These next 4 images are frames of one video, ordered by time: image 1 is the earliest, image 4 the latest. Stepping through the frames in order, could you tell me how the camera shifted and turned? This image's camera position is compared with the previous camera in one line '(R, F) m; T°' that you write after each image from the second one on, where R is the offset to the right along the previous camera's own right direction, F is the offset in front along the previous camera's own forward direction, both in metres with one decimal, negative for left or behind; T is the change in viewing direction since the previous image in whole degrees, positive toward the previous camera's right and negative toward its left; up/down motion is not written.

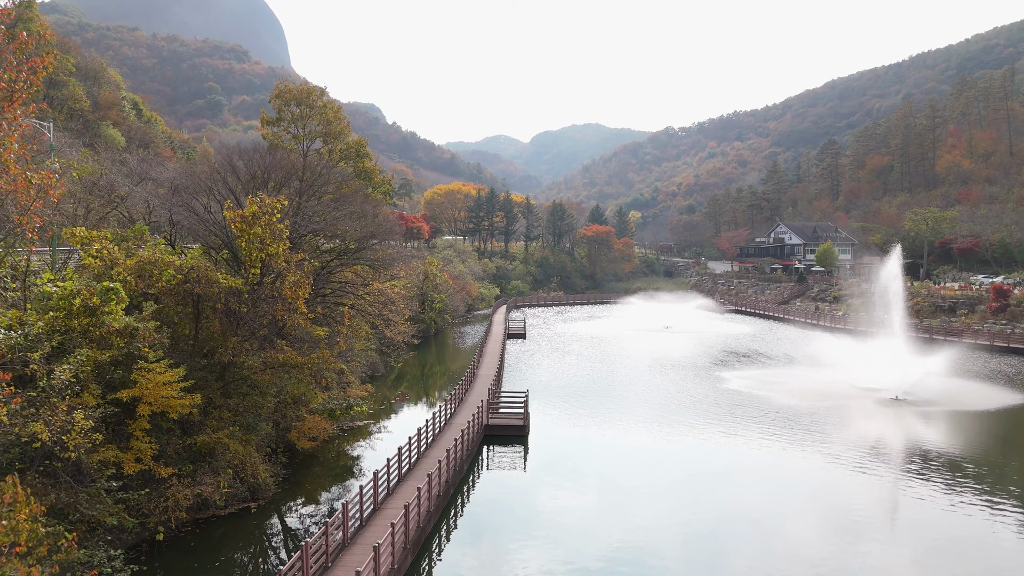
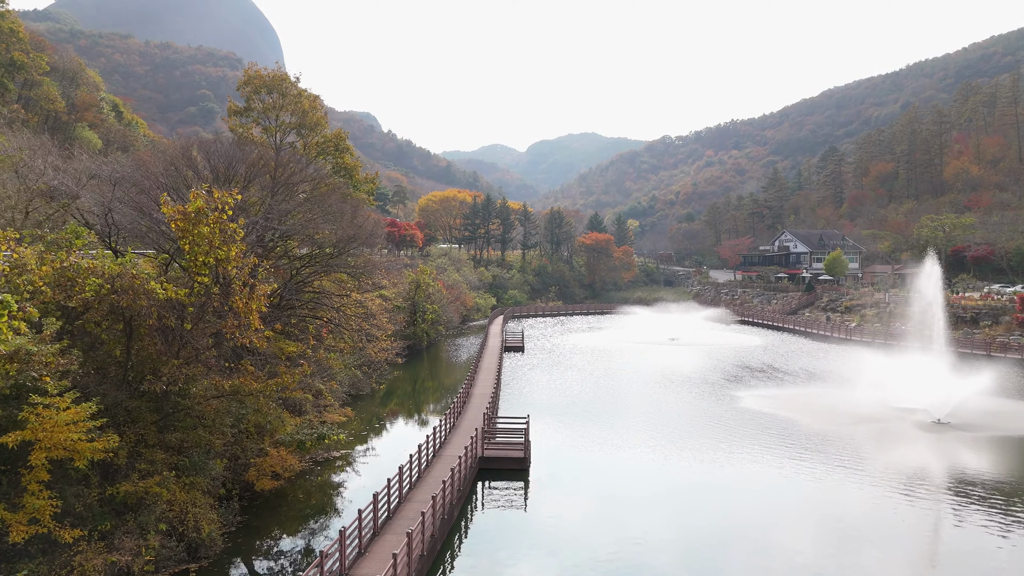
(-0.1, +2.3) m; 0°
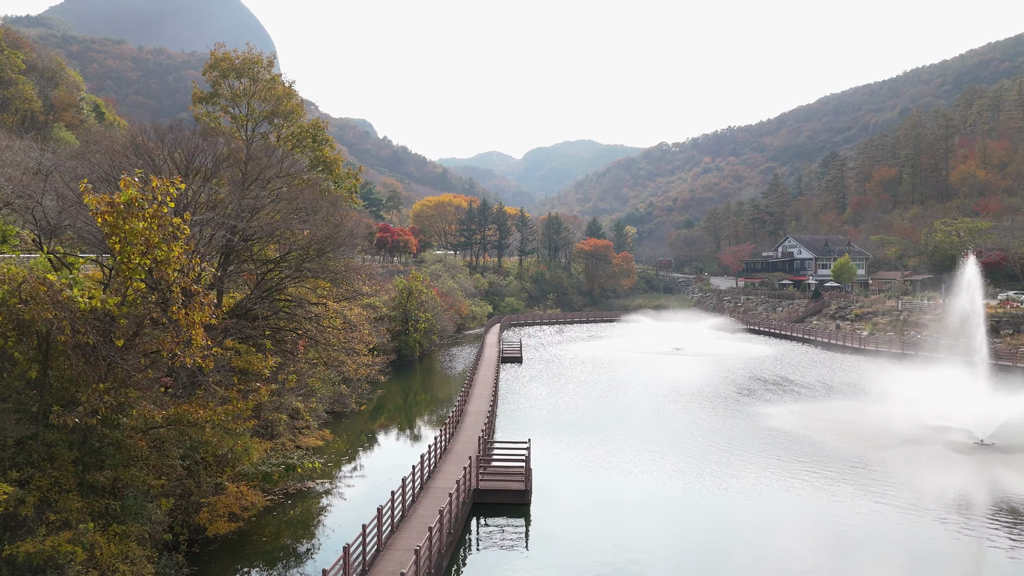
(-0.1, +2.0) m; 0°
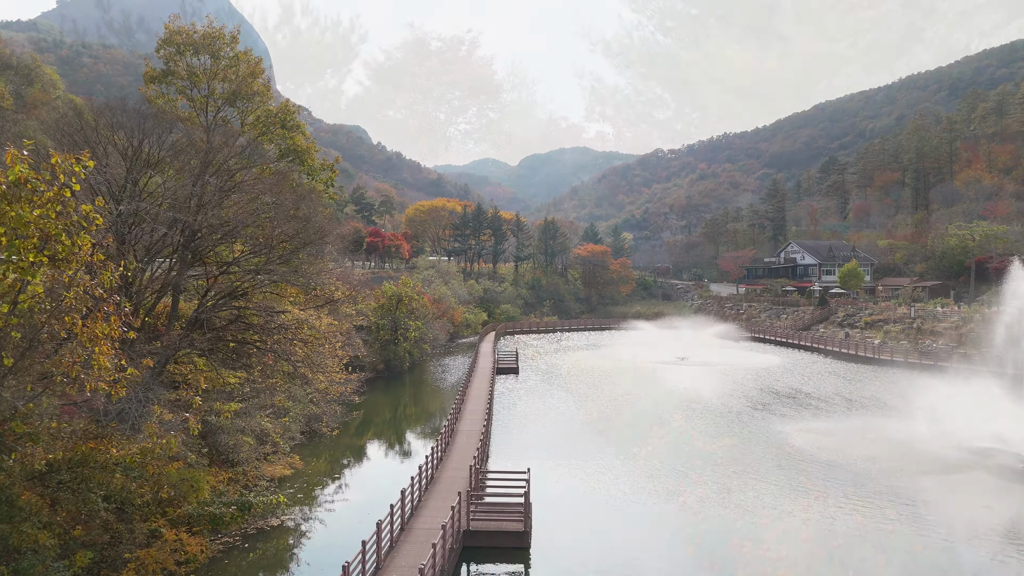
(0.0, +2.0) m; 0°
